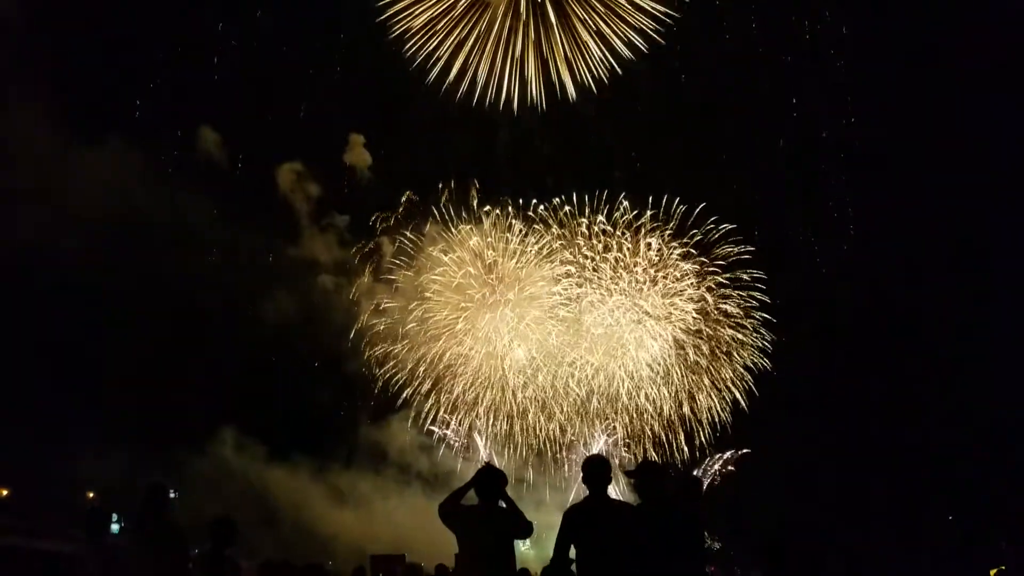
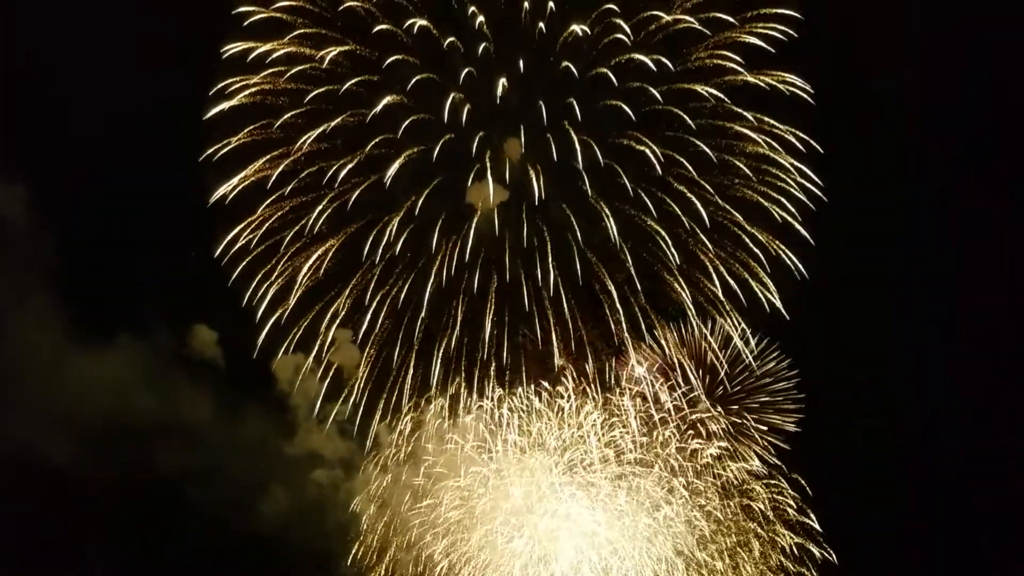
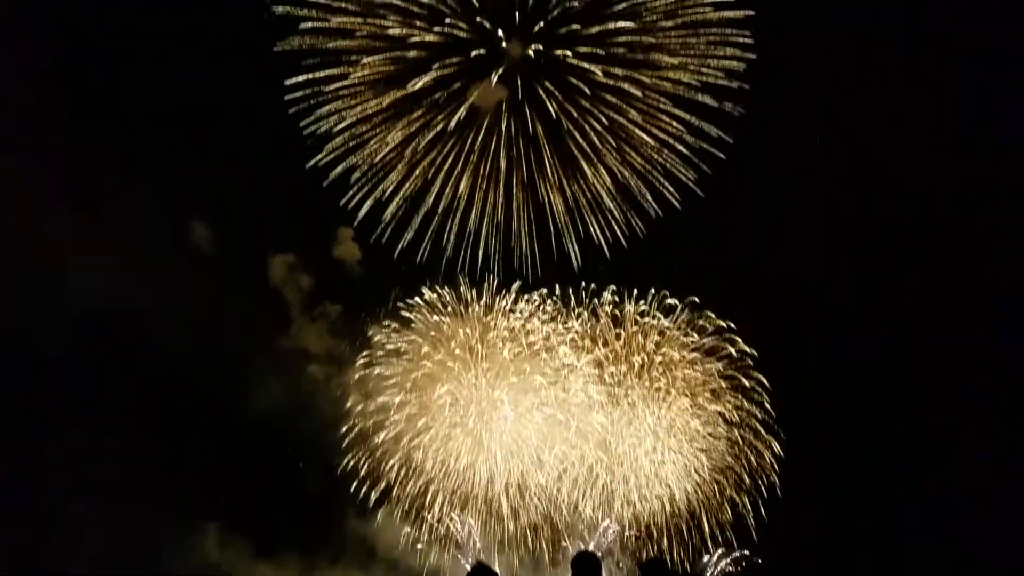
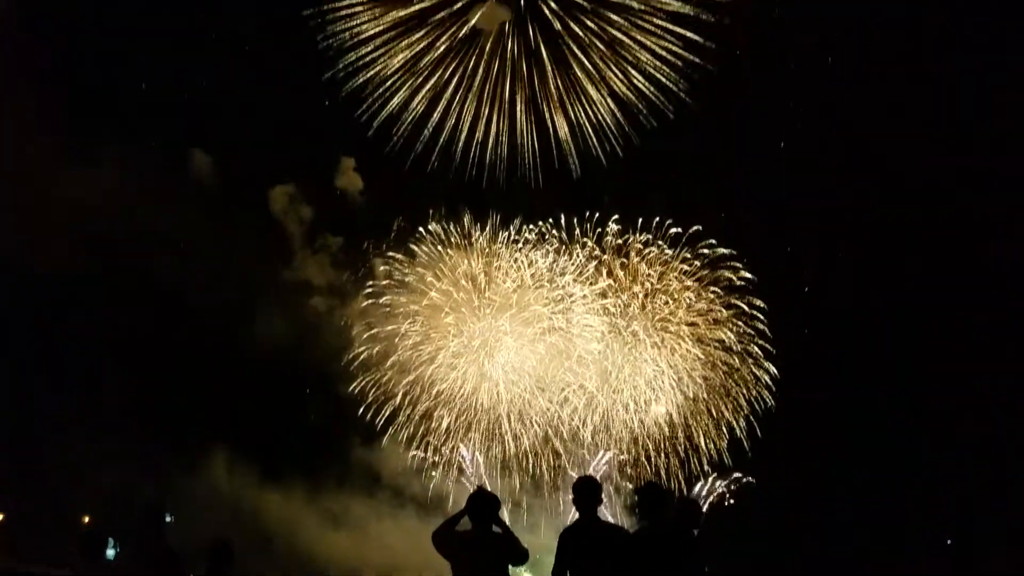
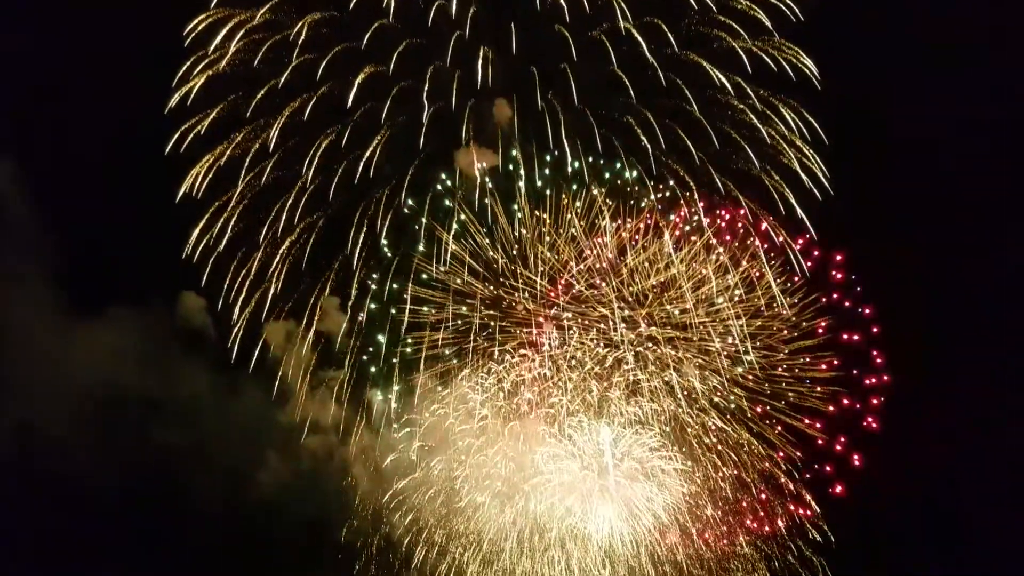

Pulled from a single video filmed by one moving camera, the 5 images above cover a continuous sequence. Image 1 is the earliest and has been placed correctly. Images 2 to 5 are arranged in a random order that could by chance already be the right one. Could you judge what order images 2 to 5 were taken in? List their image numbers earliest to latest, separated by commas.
4, 3, 2, 5
